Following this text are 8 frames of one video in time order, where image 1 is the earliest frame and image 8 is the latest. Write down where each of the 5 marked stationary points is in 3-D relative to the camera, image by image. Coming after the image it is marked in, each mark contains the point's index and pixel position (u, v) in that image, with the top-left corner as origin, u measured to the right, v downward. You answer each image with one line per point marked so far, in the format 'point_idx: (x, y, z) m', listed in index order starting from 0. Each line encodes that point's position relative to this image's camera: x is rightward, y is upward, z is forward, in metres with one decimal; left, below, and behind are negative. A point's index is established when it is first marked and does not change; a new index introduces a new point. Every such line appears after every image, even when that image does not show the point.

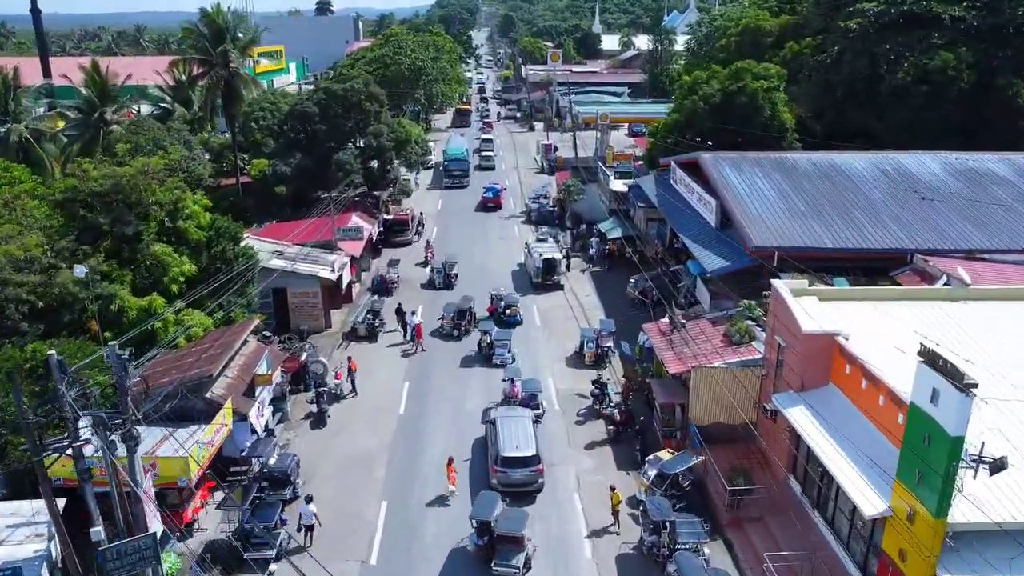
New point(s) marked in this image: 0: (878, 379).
0: (+7.3, -1.8, +16.3) m
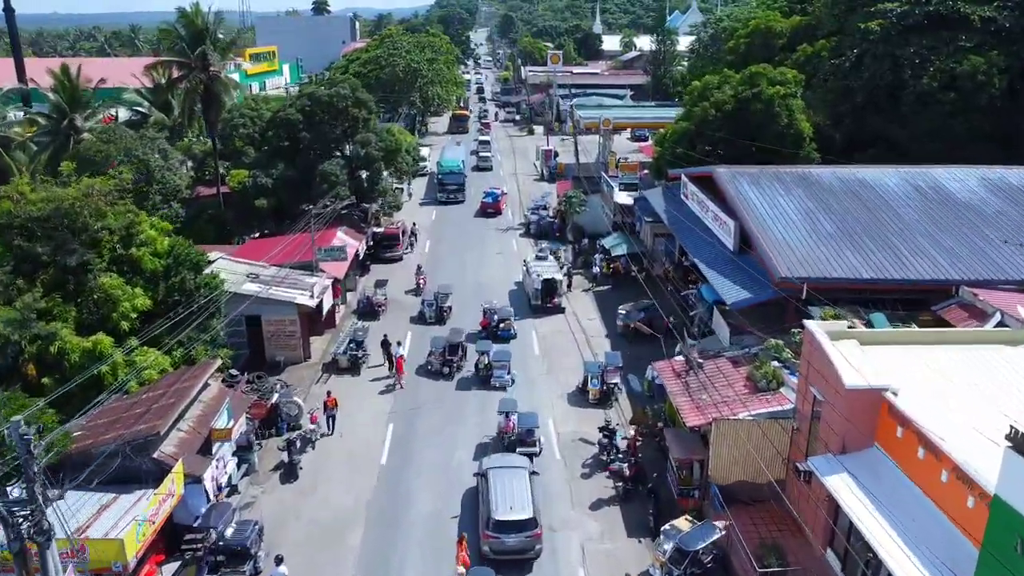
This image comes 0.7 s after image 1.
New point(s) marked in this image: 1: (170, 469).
0: (+7.2, -2.7, +13.7) m
1: (-7.1, -3.8, +16.9) m
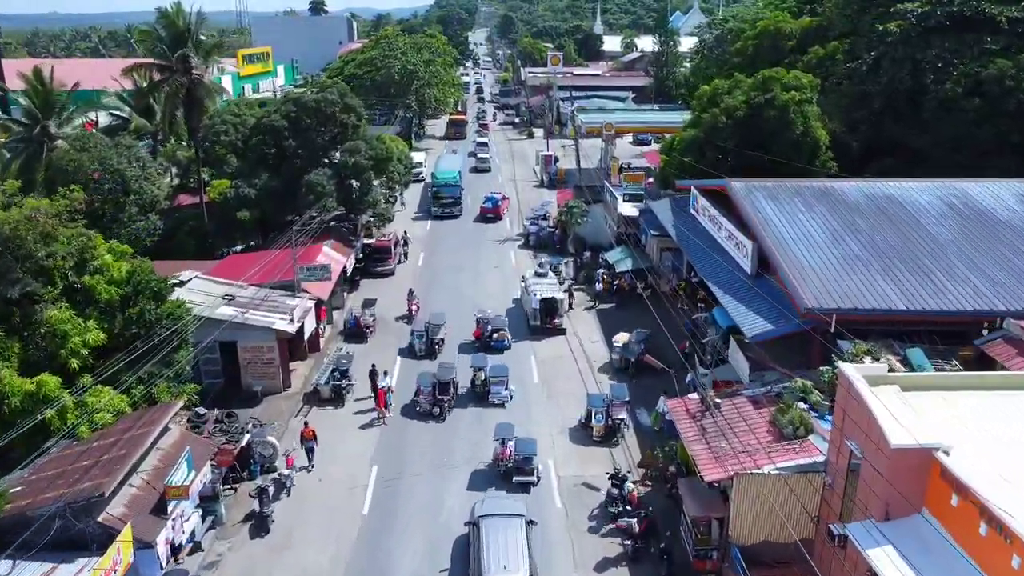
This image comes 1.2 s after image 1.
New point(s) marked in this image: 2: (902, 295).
0: (+7.1, -3.4, +11.6) m
1: (-7.2, -4.5, +14.8) m
2: (+9.2, -0.2, +19.2) m
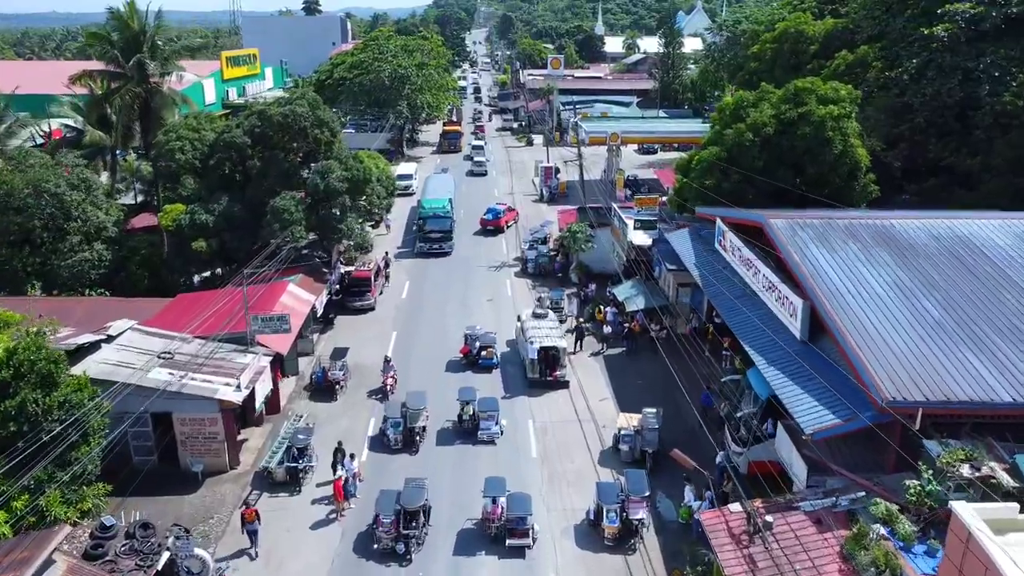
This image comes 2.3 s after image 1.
0: (+6.9, -5.0, +7.3) m
1: (-7.4, -6.0, +10.5) m
2: (+9.0, -1.7, +14.9) m
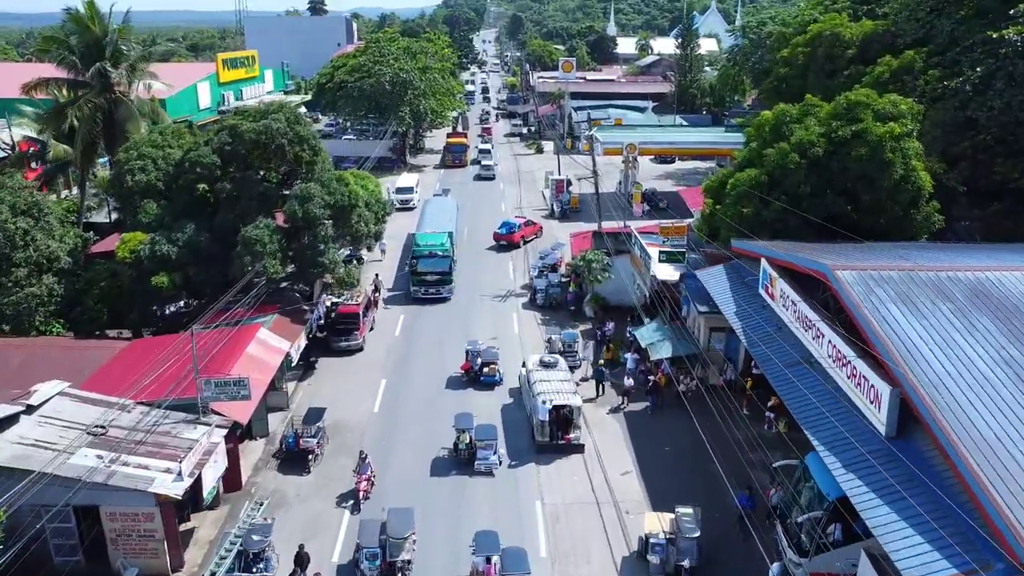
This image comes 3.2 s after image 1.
0: (+6.8, -6.4, +3.3) m
1: (-7.4, -7.3, +6.7) m
2: (+9.1, -3.1, +10.9) m
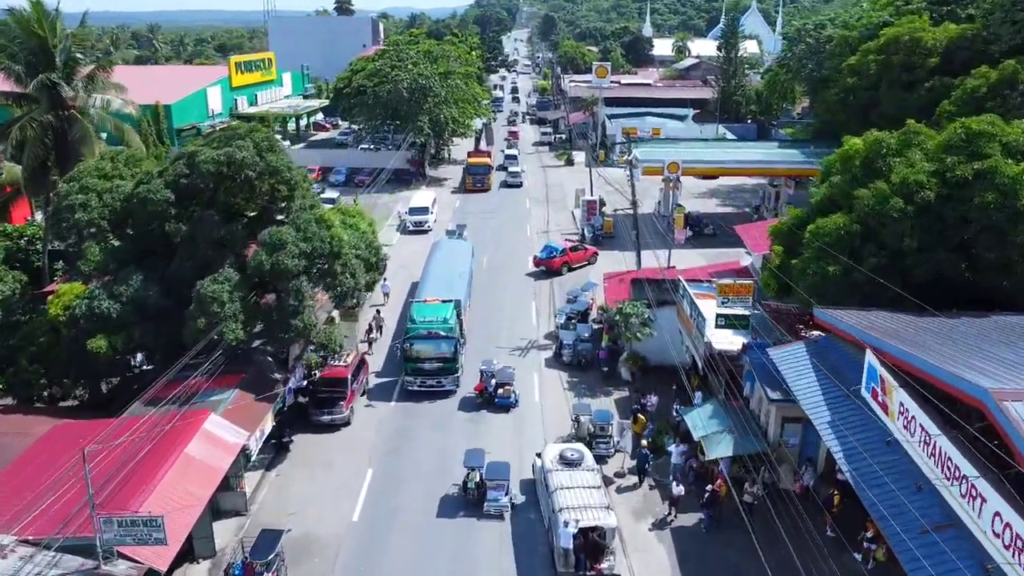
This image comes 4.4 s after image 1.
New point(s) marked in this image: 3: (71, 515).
0: (+6.4, -8.3, -2.2) m
1: (-7.7, -9.1, +1.7) m
2: (+8.9, -5.1, +5.3) m
3: (-7.9, -4.1, +14.8) m
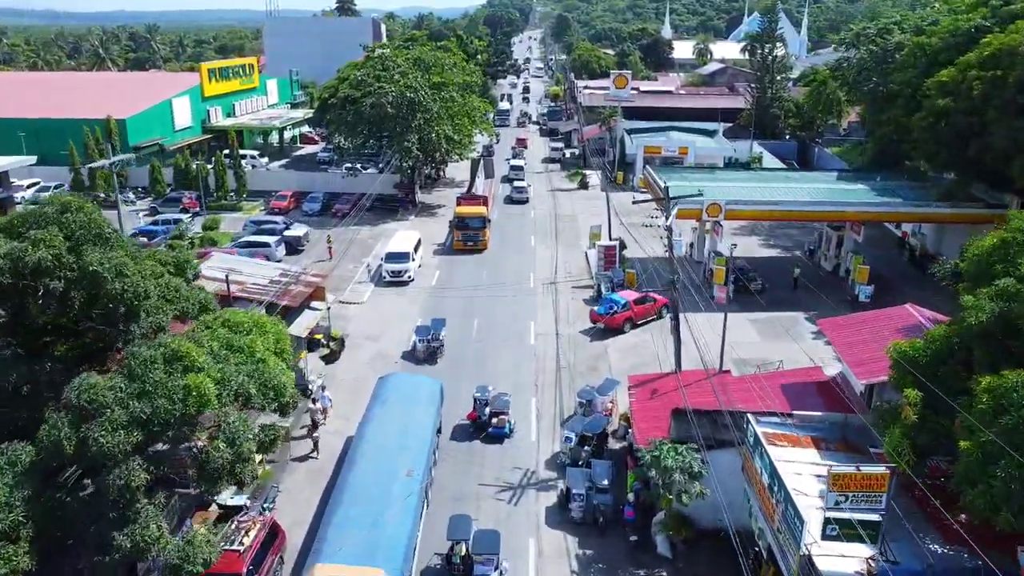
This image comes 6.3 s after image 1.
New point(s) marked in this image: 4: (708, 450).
0: (+5.5, -11.3, -10.8) m
1: (-8.5, -12.0, -6.7) m
2: (+8.2, -8.1, -3.4) m
3: (-8.5, -7.0, +6.5) m
4: (+4.4, -3.7, +18.2) m
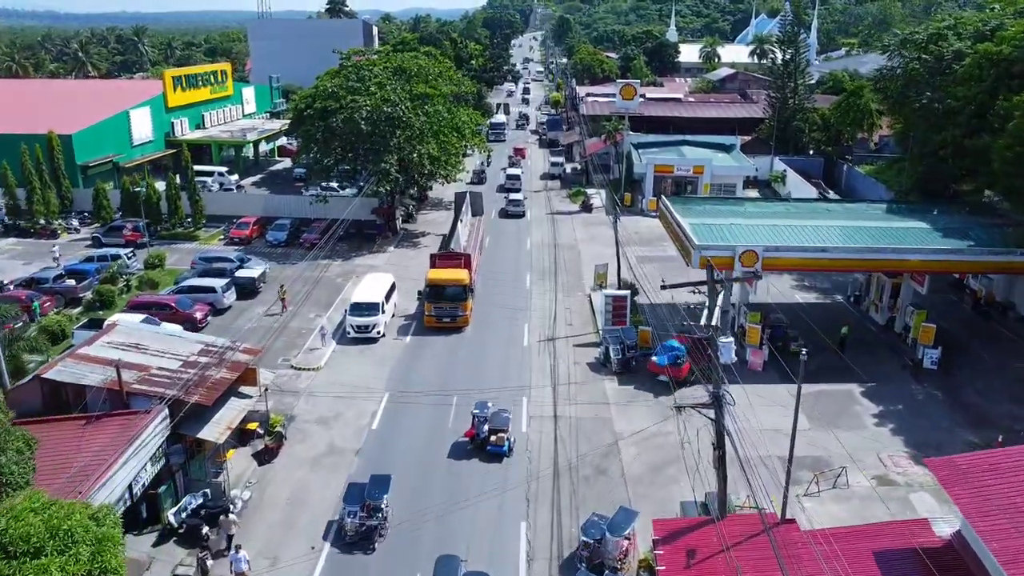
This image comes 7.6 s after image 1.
0: (+5.1, -13.5, -17.0) m
1: (-9.0, -14.2, -12.9) m
2: (+7.8, -10.3, -9.6) m
3: (-8.9, -9.2, +0.3) m
4: (+4.0, -5.9, +12.0) m
